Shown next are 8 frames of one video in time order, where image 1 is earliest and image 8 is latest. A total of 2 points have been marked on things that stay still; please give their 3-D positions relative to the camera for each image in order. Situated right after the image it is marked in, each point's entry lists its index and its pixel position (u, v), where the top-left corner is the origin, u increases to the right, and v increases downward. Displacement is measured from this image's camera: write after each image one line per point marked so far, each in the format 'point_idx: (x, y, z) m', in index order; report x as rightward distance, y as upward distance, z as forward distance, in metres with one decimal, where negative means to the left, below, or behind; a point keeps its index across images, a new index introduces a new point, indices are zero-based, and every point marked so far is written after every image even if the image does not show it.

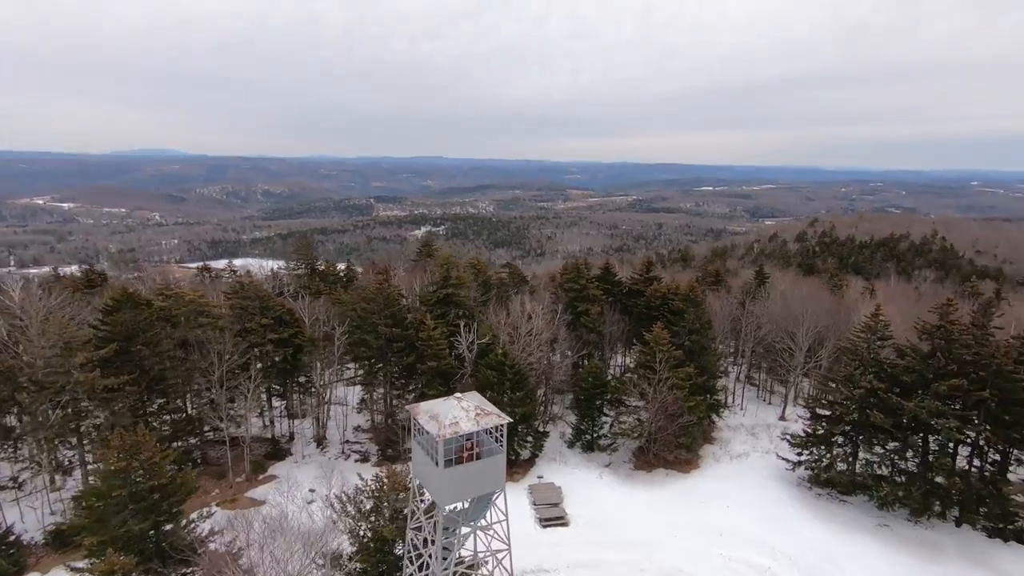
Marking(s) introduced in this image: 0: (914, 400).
0: (+14.6, -4.0, +19.8) m
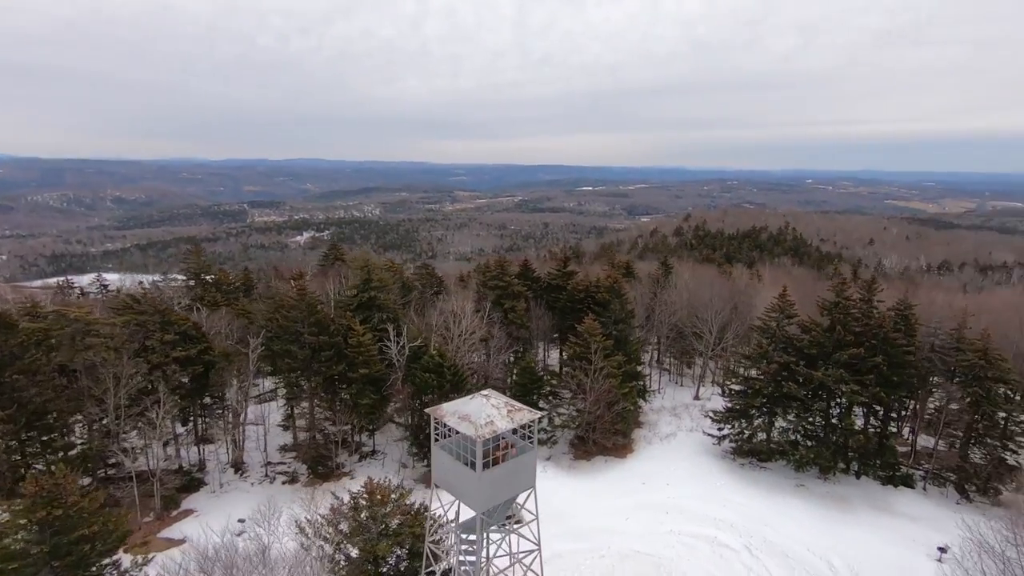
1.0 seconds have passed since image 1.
0: (+12.5, -3.3, +22.1) m
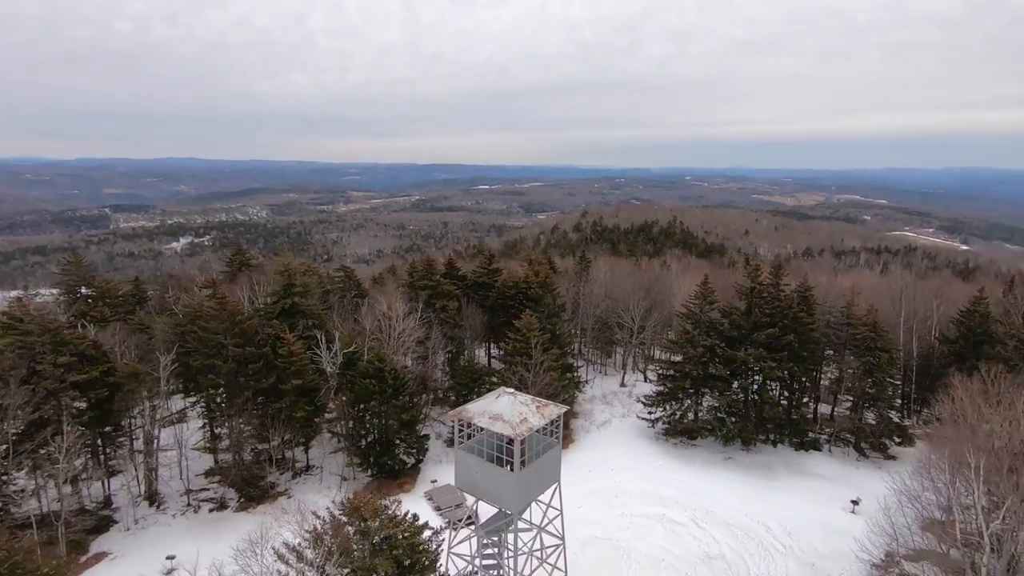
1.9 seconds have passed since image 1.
0: (+10.0, -2.7, +24.0) m
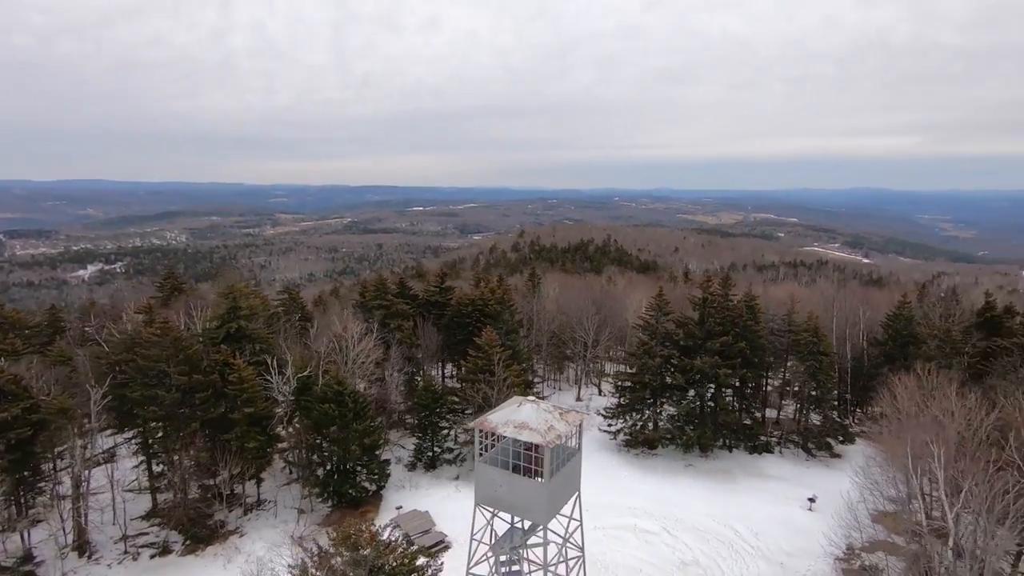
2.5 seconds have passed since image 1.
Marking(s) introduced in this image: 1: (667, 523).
0: (+8.3, -3.2, +24.8) m
1: (+5.5, -8.3, +19.5) m
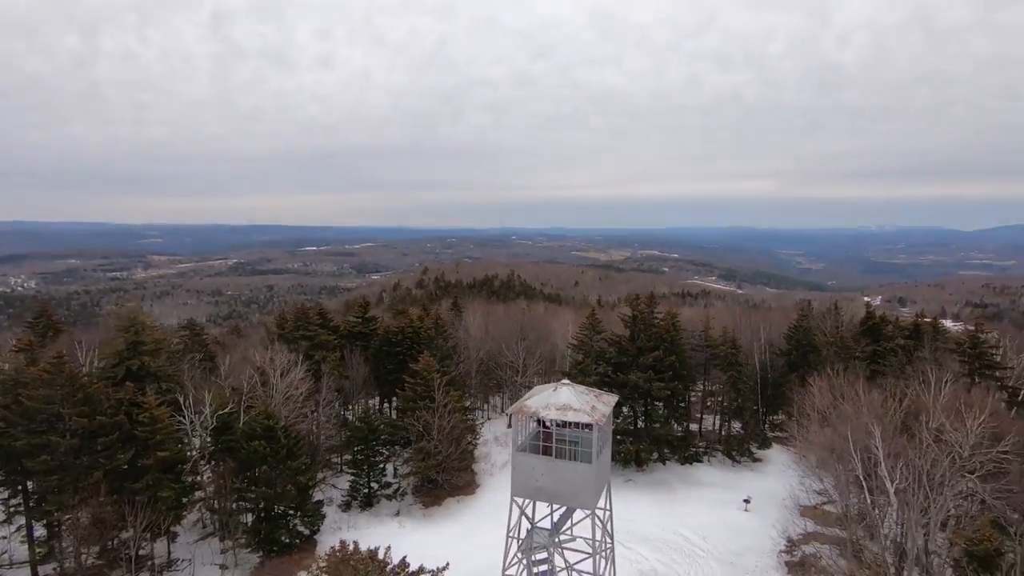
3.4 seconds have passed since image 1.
0: (+5.5, -4.0, +25.6) m
1: (+3.8, -8.8, +19.5) m
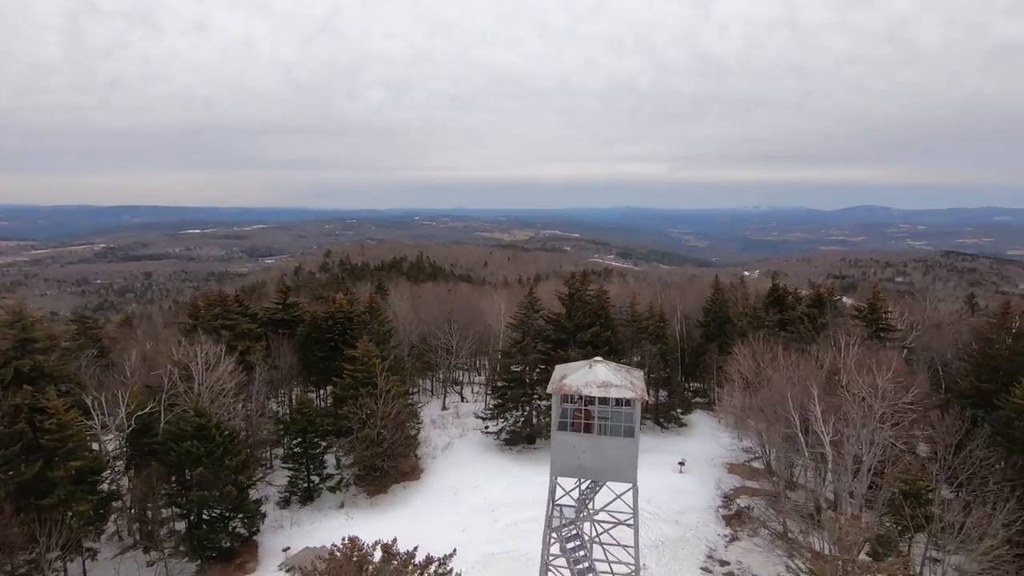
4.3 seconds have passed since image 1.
0: (+2.7, -3.0, +26.2) m
1: (+2.2, -8.1, +20.2) m
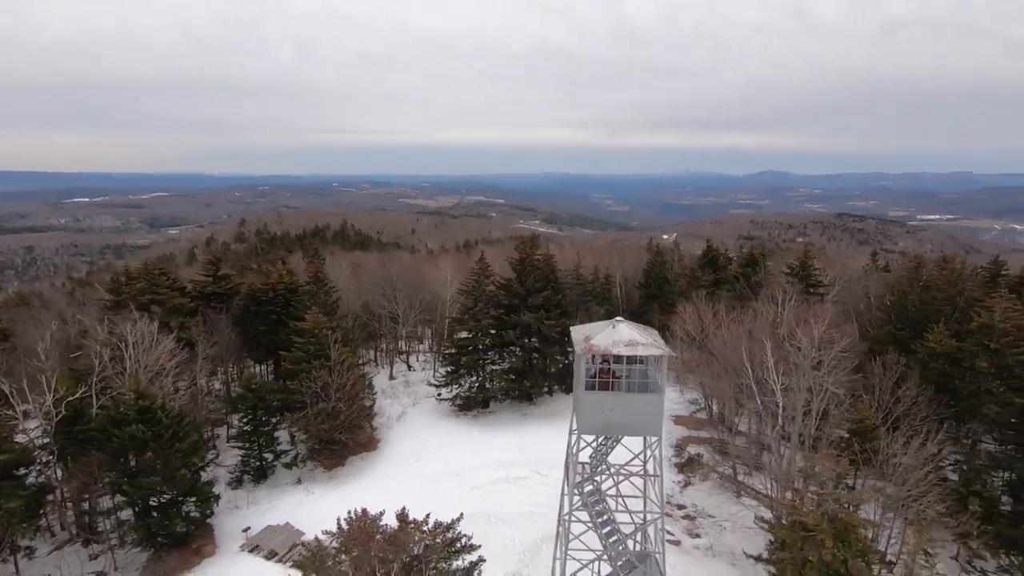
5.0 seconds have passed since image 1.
0: (+0.4, -1.3, +26.5) m
1: (+0.8, -6.7, +20.7) m
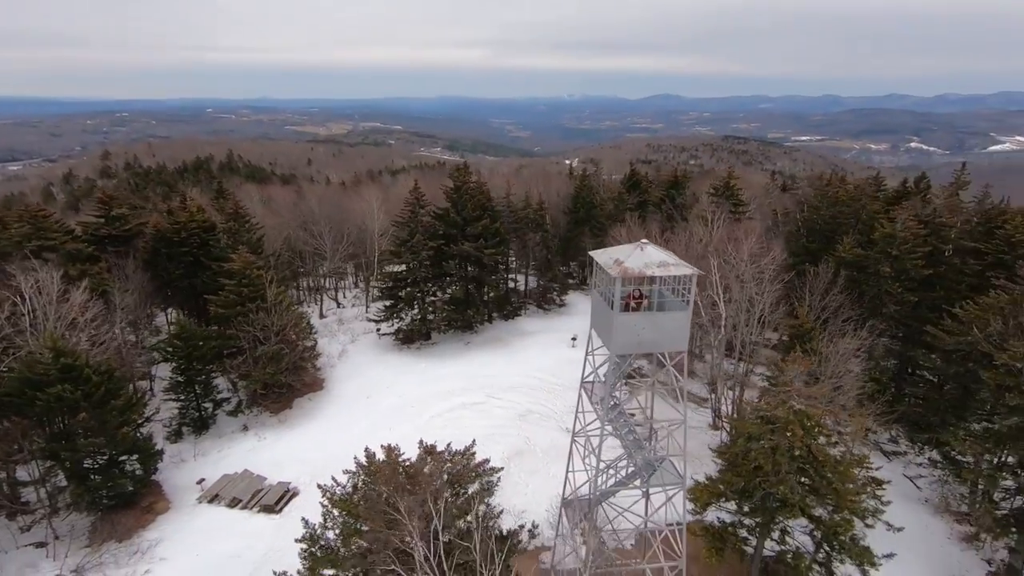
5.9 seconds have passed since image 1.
0: (-2.6, +2.1, +26.1) m
1: (-1.0, -4.0, +21.3) m
